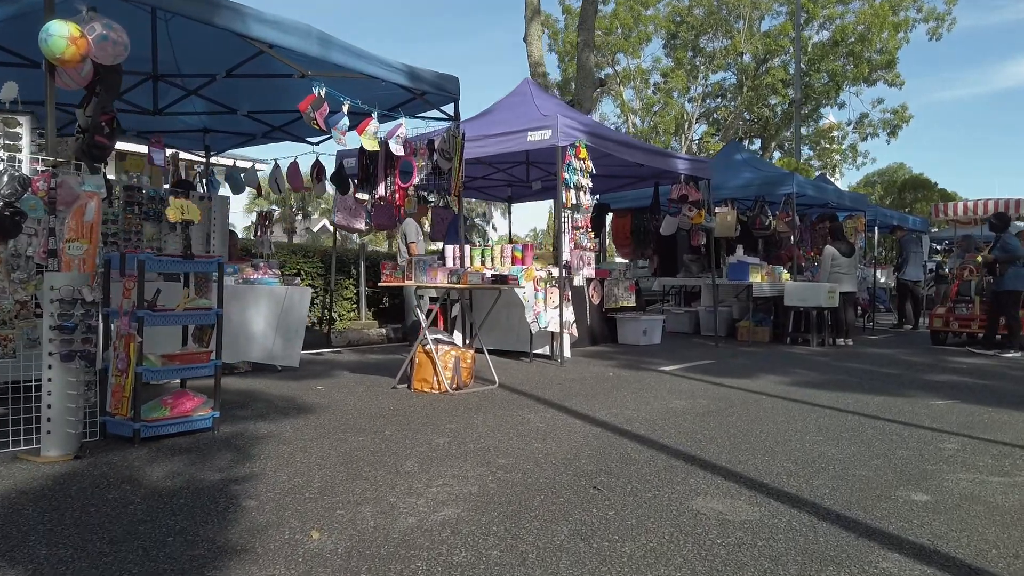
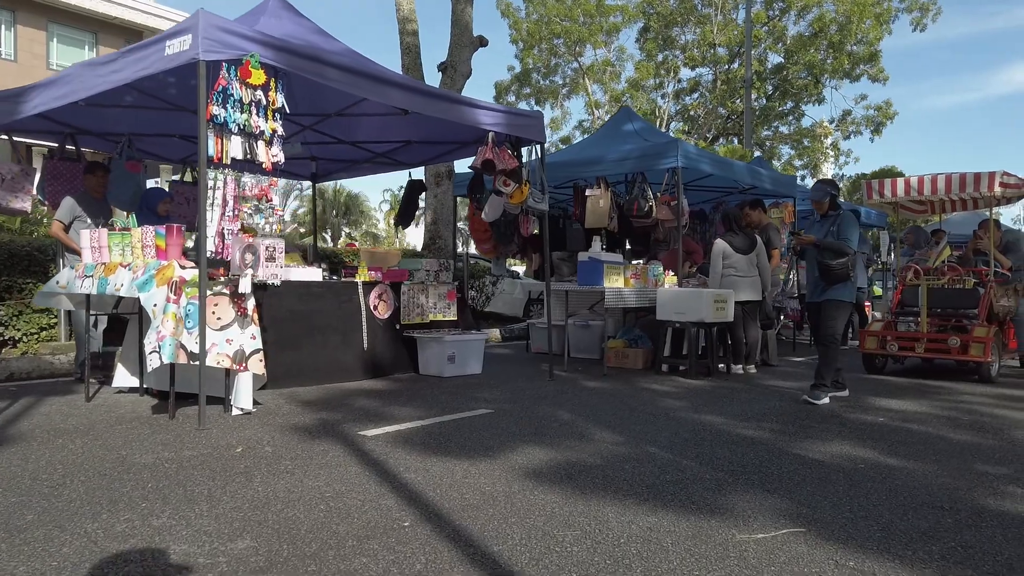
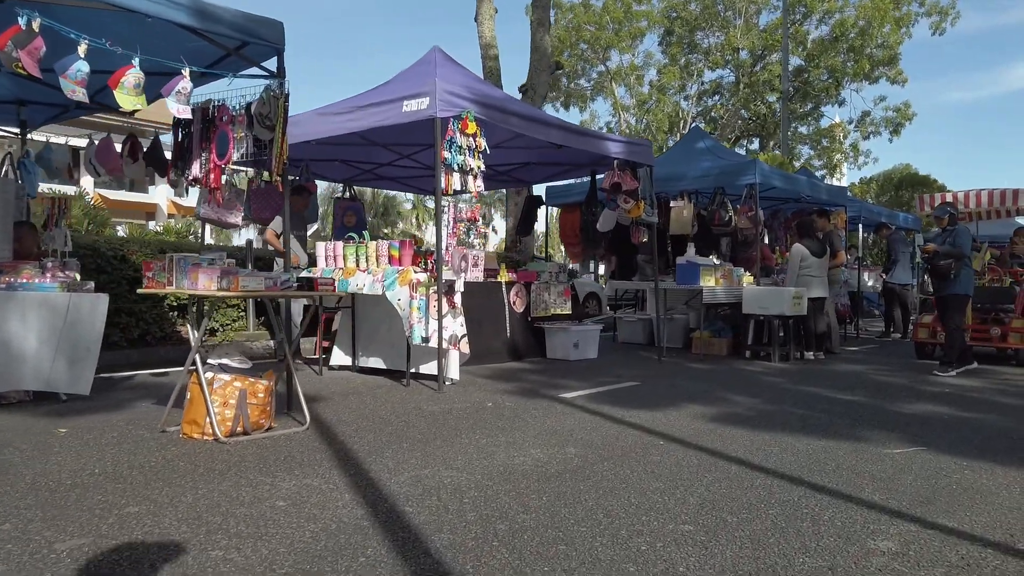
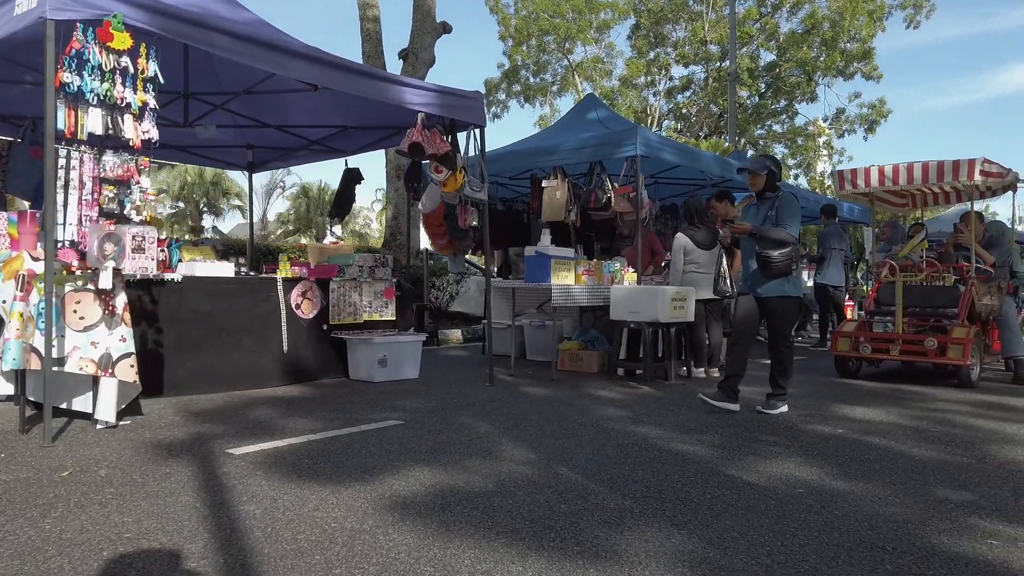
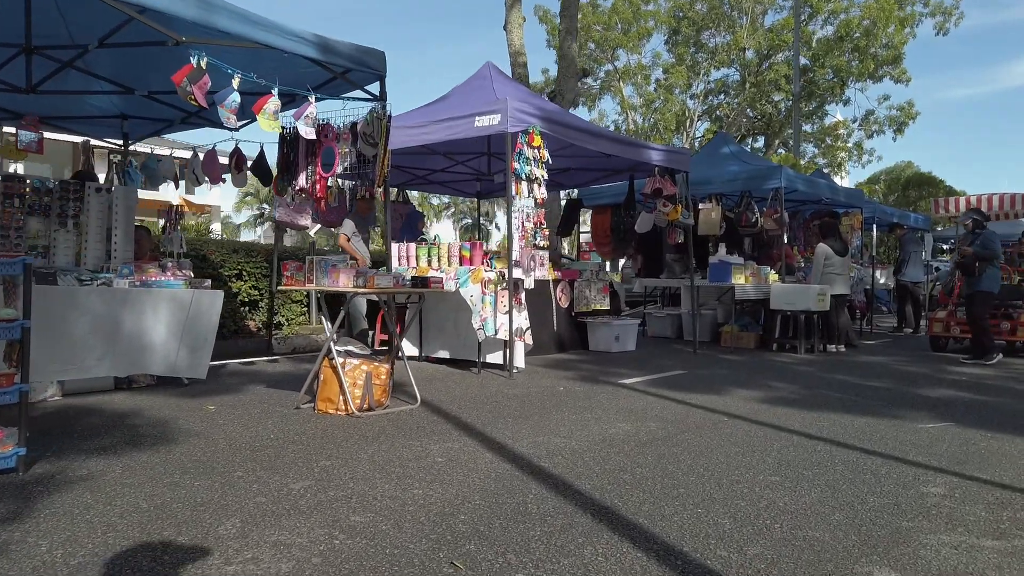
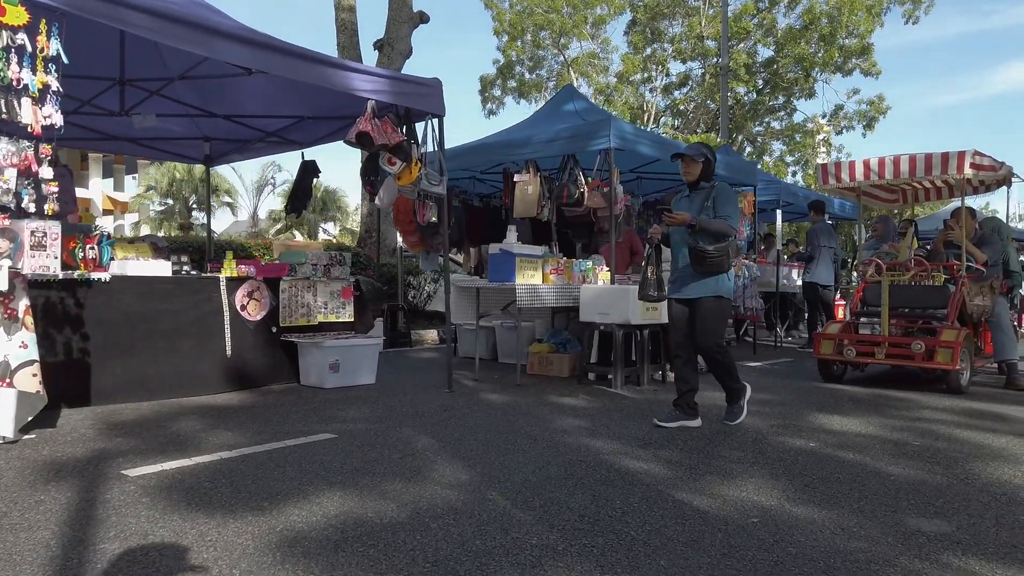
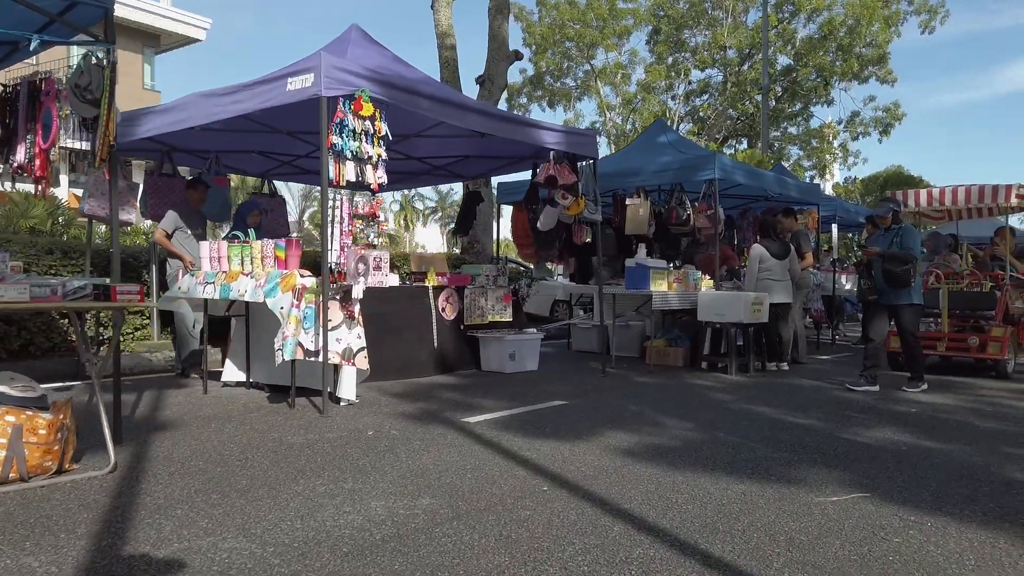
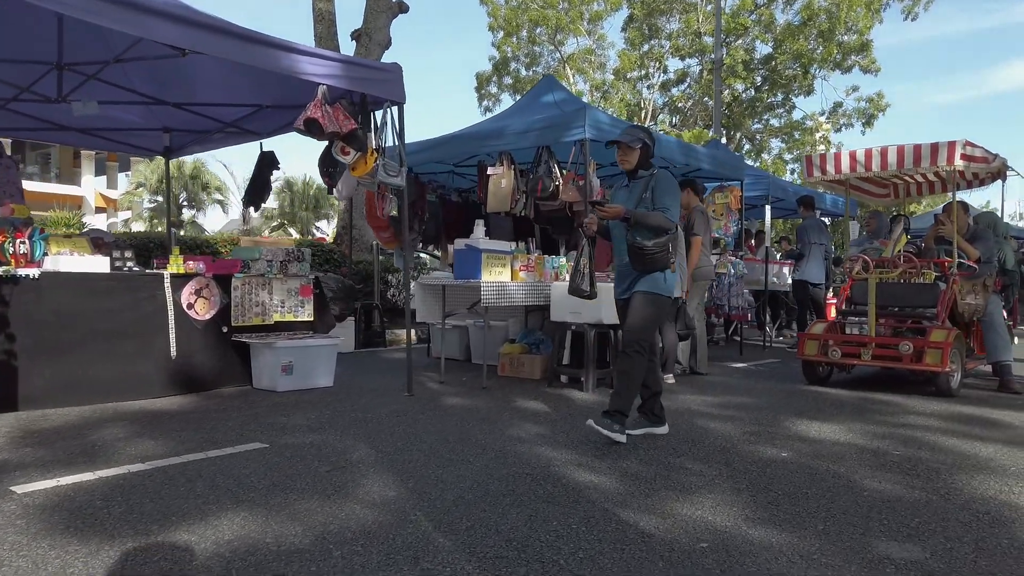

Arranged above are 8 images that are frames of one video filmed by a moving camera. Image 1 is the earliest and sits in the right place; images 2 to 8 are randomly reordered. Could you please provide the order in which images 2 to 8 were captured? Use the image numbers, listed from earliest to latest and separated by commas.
5, 3, 7, 2, 4, 6, 8
